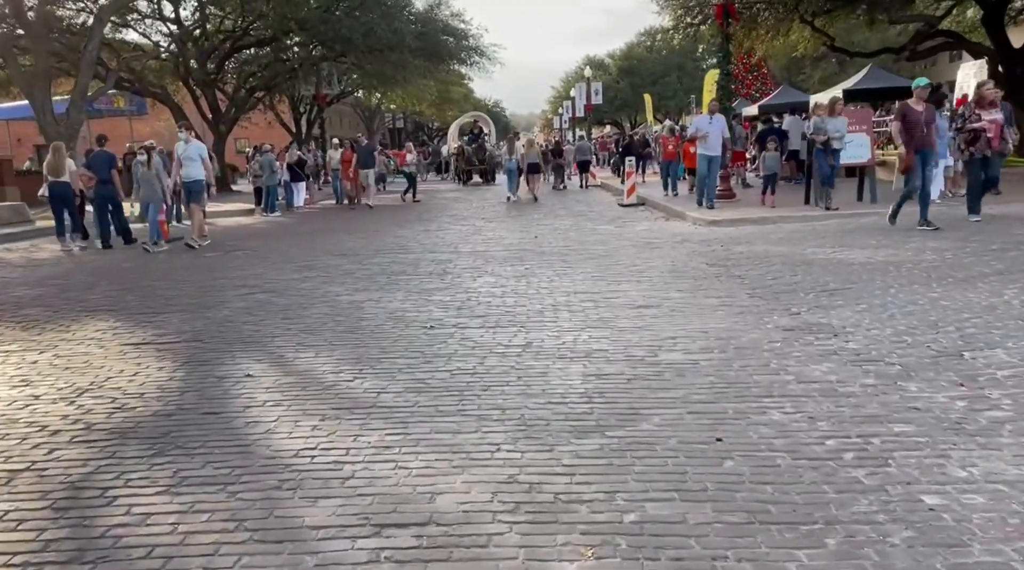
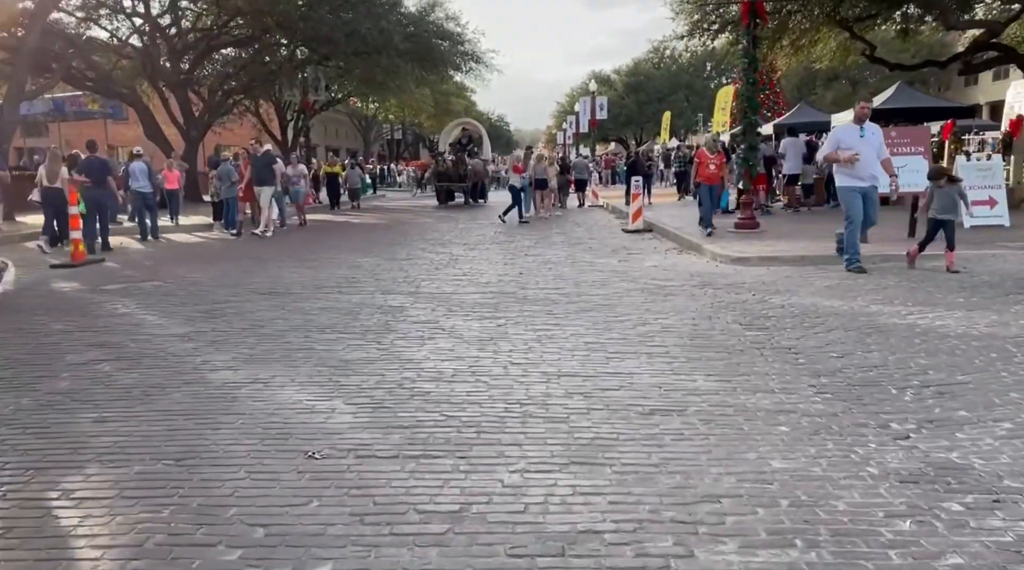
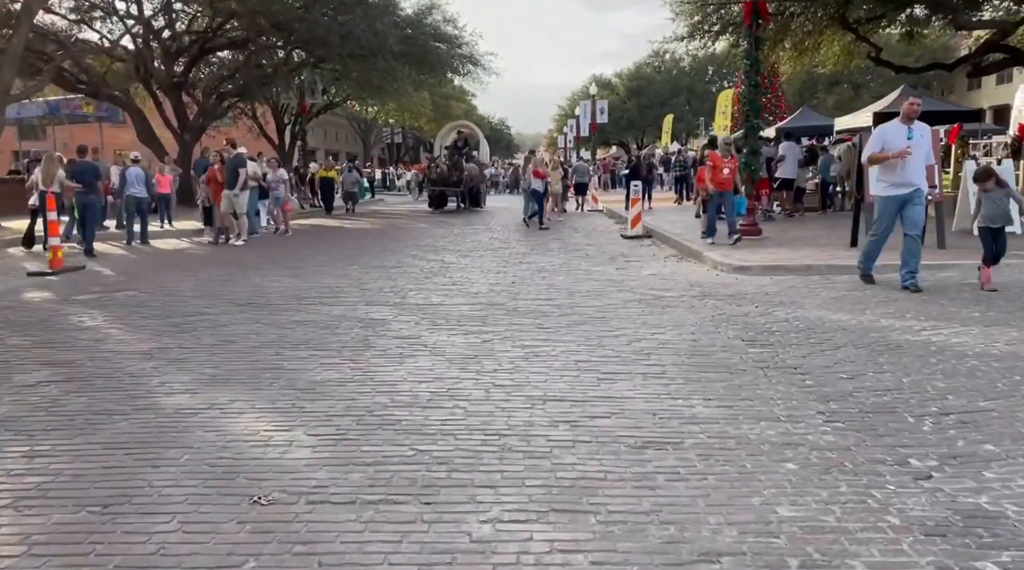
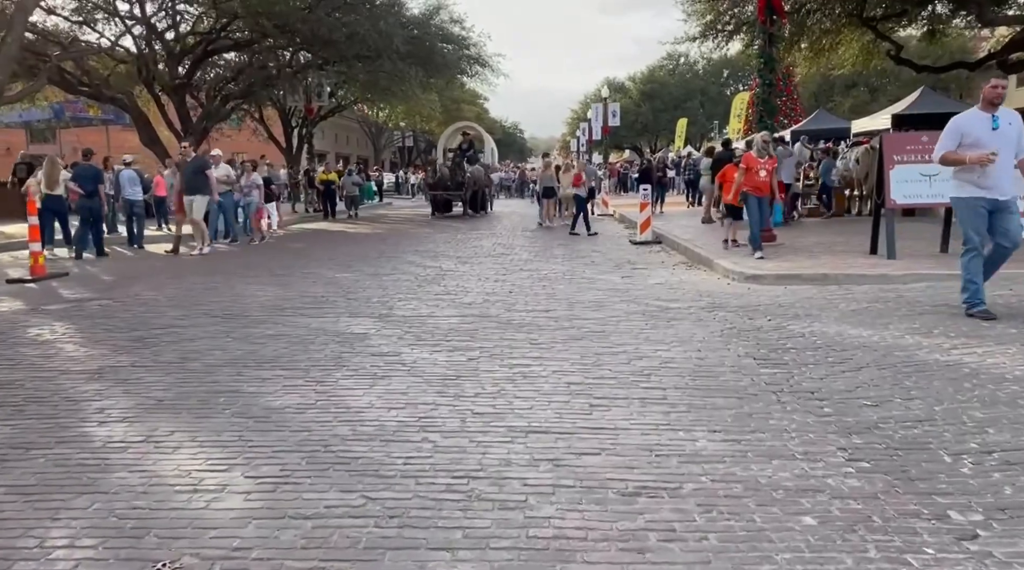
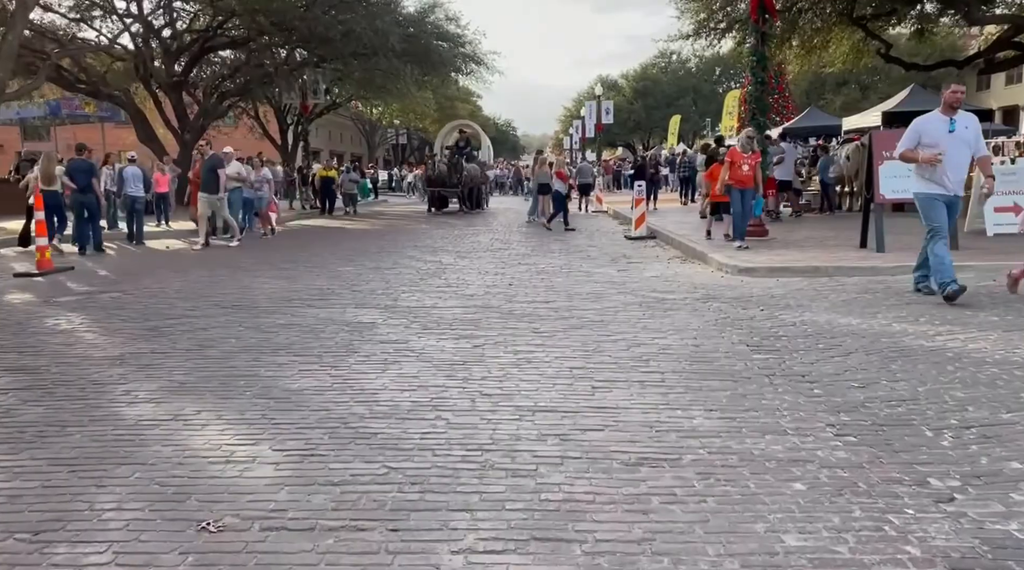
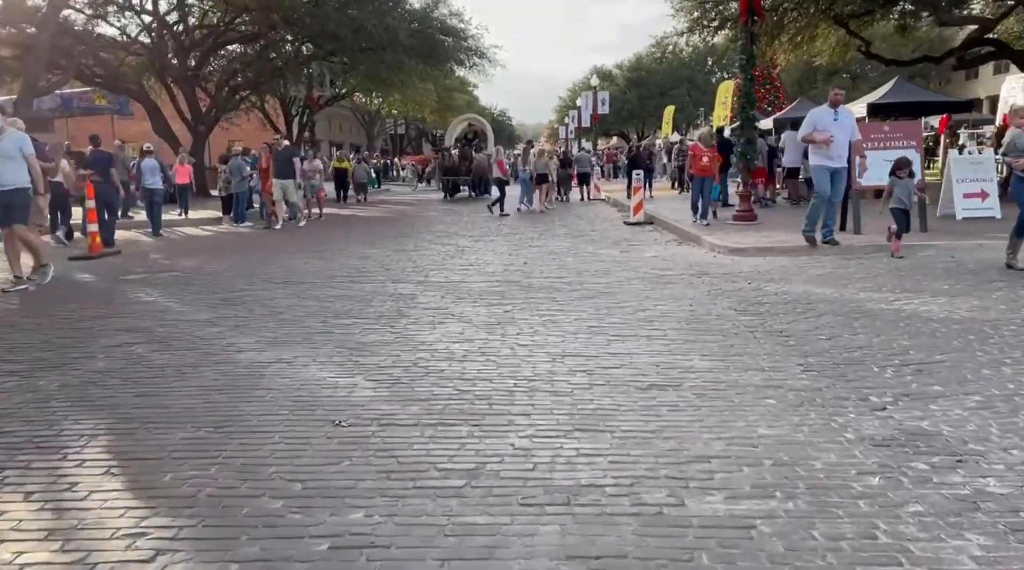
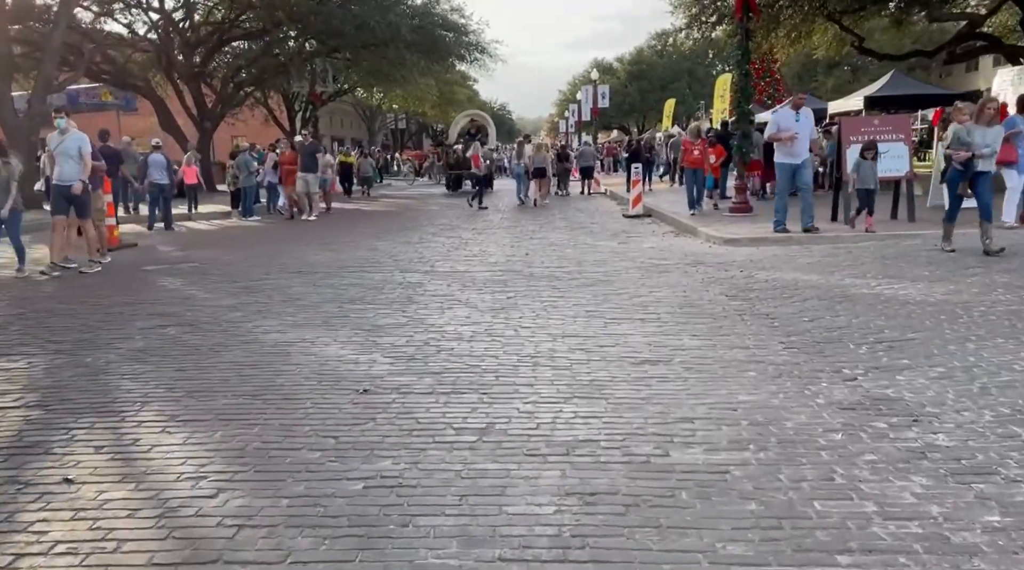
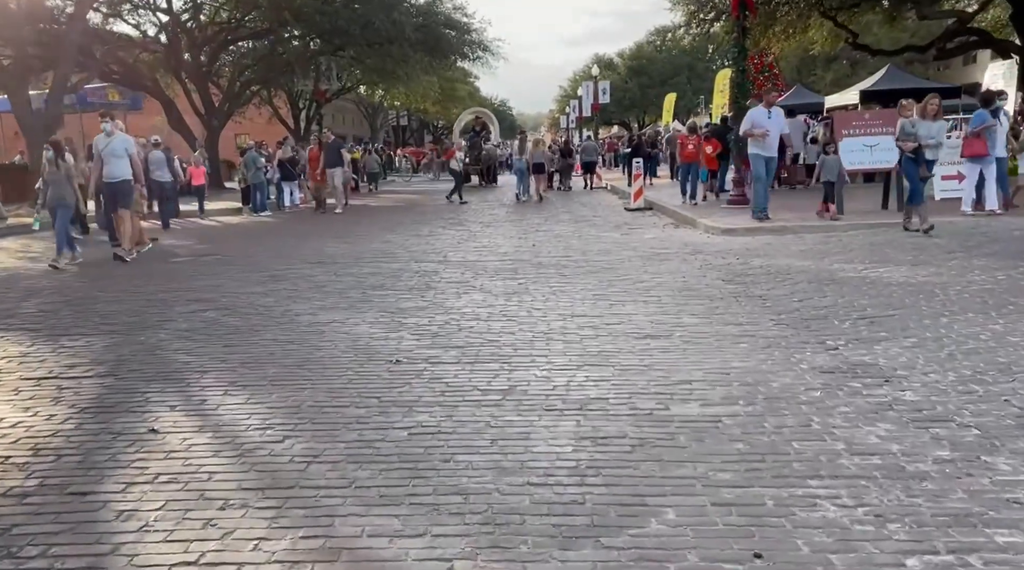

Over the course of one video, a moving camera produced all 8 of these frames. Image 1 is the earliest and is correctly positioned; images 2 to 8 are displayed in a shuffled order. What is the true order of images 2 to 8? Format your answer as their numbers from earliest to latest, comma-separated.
8, 7, 6, 2, 3, 5, 4
